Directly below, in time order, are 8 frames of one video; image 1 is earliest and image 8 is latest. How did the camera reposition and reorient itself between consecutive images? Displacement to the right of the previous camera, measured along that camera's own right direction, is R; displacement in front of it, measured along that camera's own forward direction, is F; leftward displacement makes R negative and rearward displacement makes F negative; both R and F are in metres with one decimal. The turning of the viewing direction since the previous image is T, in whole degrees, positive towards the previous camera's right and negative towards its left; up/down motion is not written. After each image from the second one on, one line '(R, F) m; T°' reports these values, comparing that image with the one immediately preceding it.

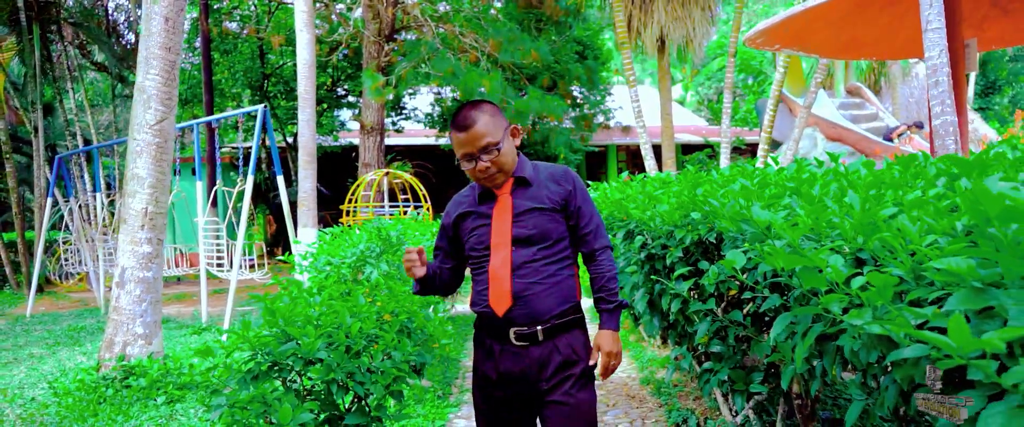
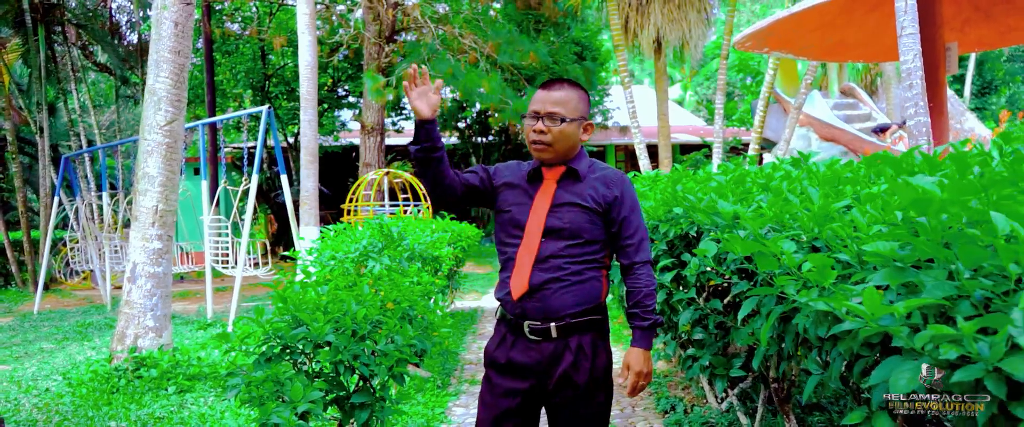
(0.0, -0.2) m; 0°
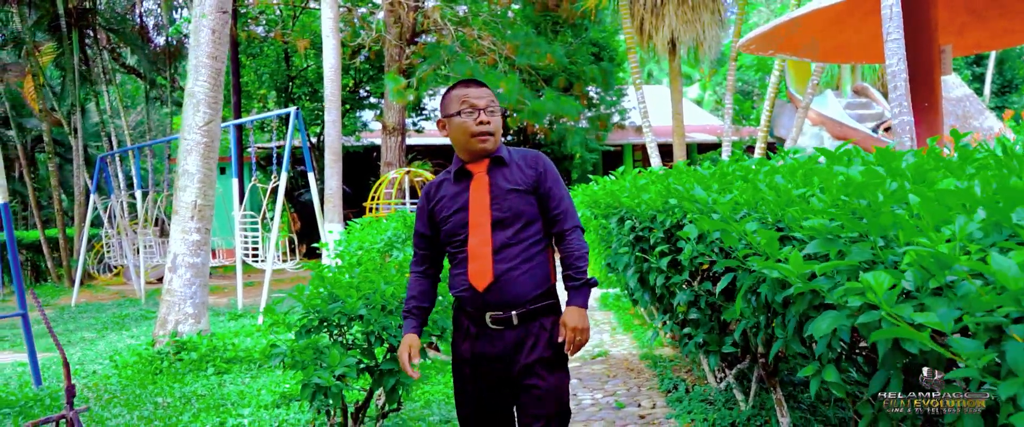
(0.0, -0.4) m; -1°
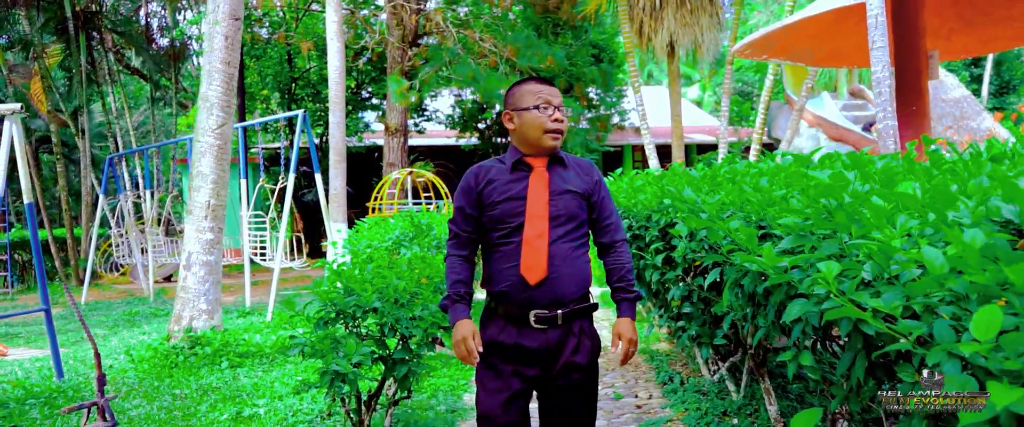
(0.0, -0.2) m; 0°
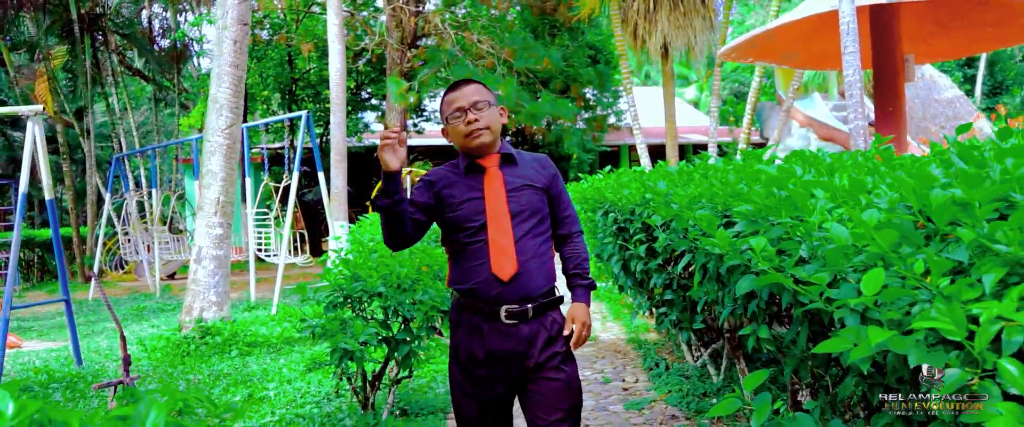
(0.0, -0.3) m; 0°
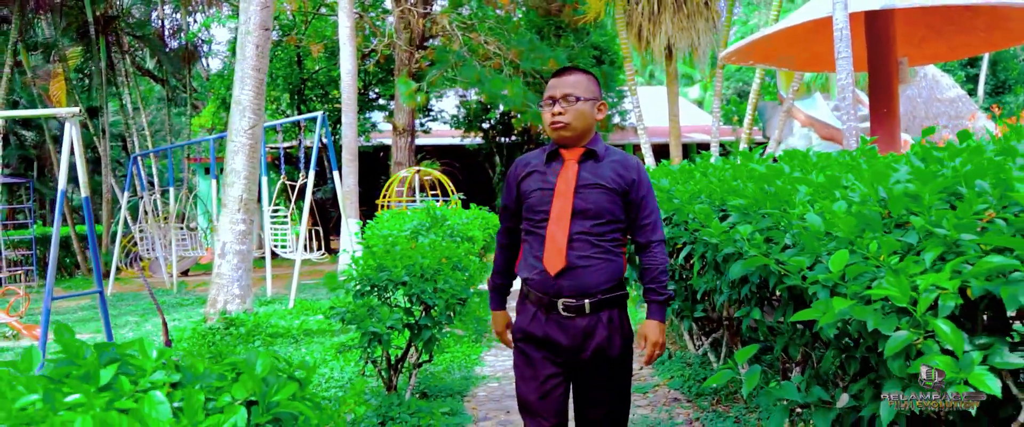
(0.0, -0.3) m; 0°
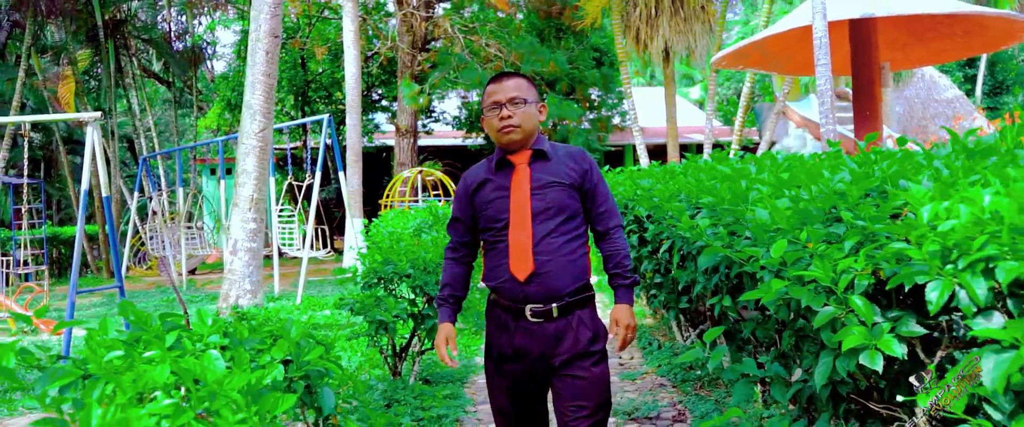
(0.0, -0.3) m; 0°
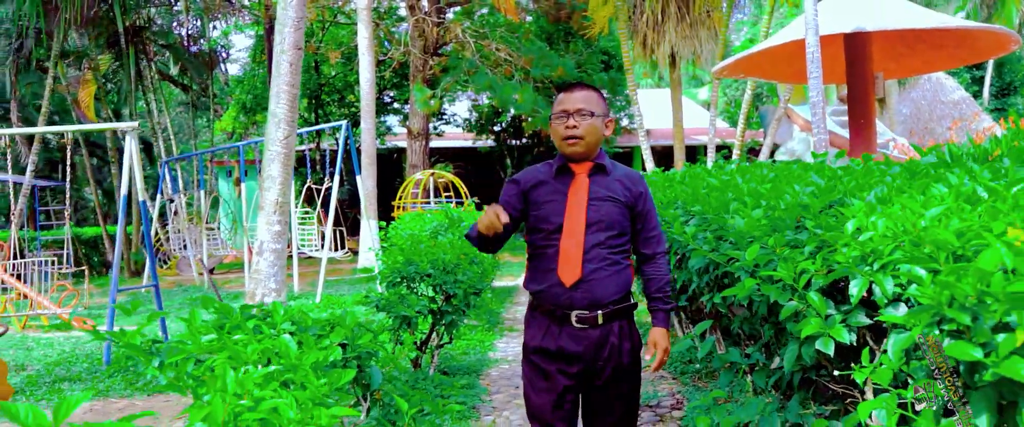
(0.0, -0.4) m; -1°
